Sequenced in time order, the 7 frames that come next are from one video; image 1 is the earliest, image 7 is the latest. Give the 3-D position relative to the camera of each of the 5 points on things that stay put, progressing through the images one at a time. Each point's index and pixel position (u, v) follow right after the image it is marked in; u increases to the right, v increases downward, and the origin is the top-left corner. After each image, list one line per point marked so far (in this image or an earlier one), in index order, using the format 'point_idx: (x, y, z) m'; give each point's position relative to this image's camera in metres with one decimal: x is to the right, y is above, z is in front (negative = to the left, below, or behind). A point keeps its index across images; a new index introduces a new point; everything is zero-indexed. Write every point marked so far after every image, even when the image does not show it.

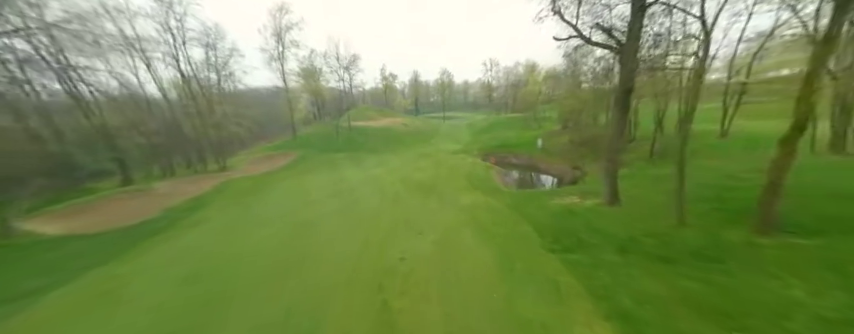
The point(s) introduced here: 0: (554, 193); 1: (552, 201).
0: (+8.9, -1.8, +18.4) m
1: (+8.1, -2.2, +17.0) m
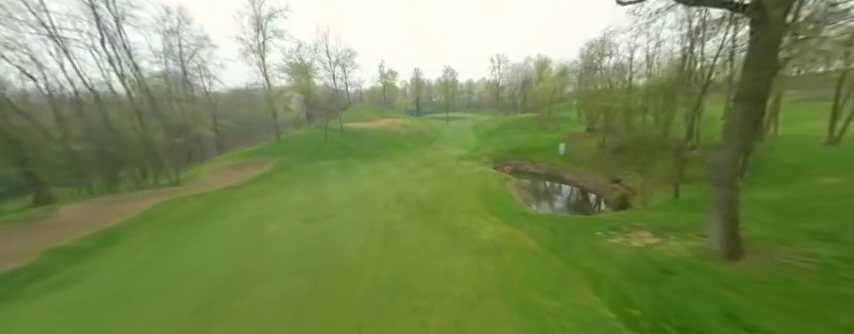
0: (+9.1, -2.8, +13.0) m
1: (+8.3, -3.2, +11.6) m
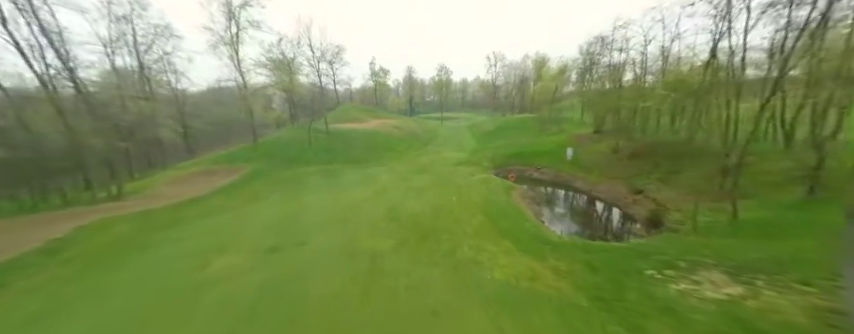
0: (+9.0, -3.5, +10.1) m
1: (+8.2, -3.9, +8.7) m
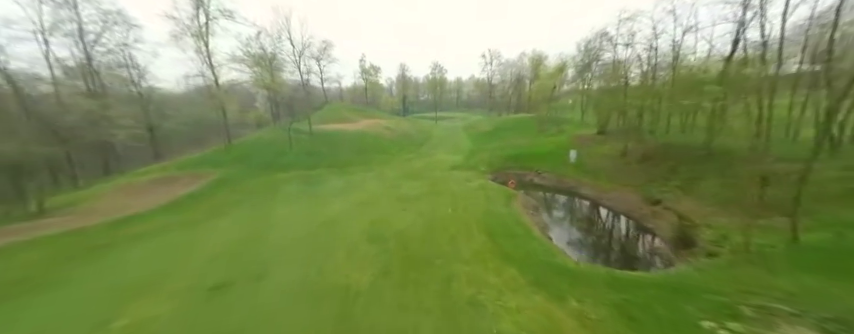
0: (+8.5, -3.9, +7.7) m
1: (+7.8, -4.3, +6.3) m
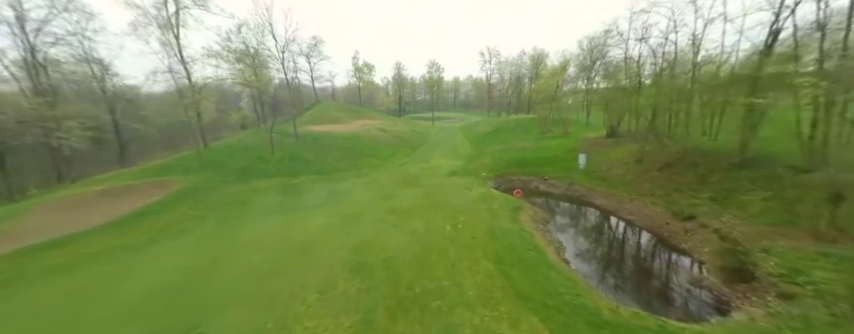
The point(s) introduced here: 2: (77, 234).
0: (+8.4, -4.5, +5.3) m
1: (+7.7, -4.9, +3.8) m
2: (-17.5, -3.4, +13.6) m
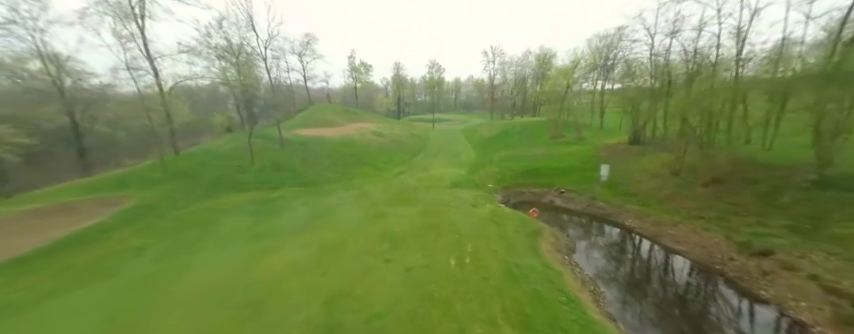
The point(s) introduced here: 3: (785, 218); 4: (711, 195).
0: (+8.4, -5.4, +2.1) m
1: (+7.6, -5.8, +0.6) m
2: (-17.5, -4.2, +10.4) m
3: (+17.0, -2.3, +12.7) m
4: (+17.3, -1.6, +16.2) m
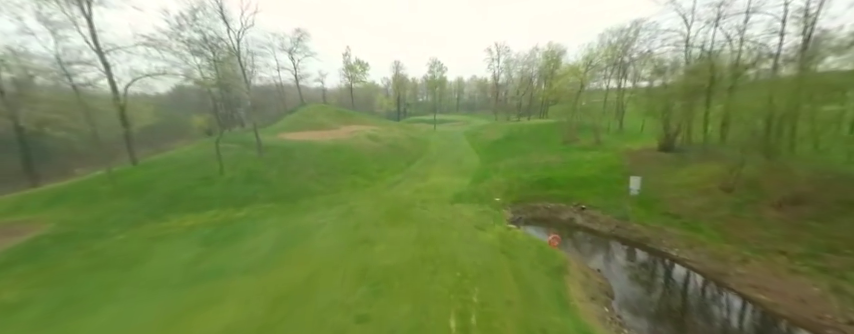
0: (+7.9, -6.1, -1.4) m
1: (+7.2, -6.5, -2.9) m
2: (-17.9, -5.0, +7.1) m
3: (+16.7, -3.2, +9.2) m
4: (+17.0, -2.4, +12.6) m
